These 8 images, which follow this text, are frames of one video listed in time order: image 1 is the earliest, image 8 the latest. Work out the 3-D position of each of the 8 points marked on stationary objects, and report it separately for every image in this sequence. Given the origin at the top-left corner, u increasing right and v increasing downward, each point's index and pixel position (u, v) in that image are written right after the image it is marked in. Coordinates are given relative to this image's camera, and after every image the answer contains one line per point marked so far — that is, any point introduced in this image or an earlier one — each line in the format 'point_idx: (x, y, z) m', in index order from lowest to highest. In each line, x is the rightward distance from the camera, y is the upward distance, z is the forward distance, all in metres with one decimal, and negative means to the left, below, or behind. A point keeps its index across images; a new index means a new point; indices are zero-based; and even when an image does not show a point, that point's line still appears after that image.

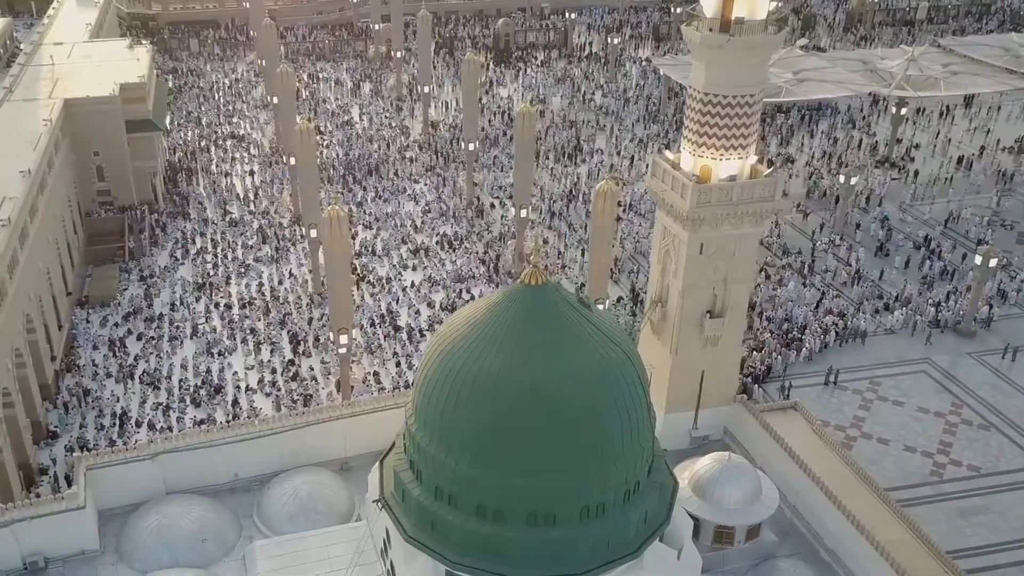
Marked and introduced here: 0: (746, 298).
0: (+3.9, -0.2, +17.2) m
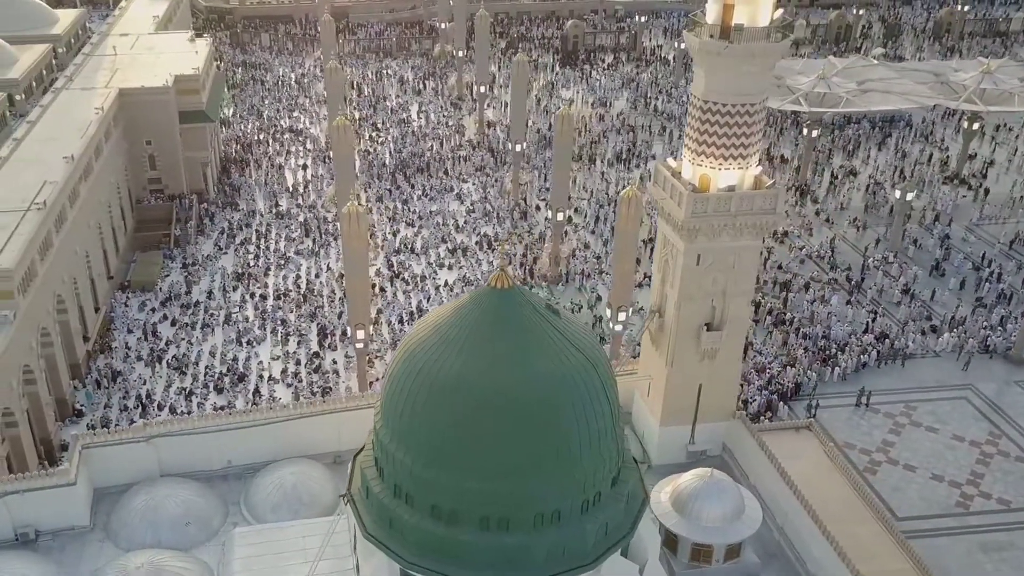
0: (+3.8, -0.4, +16.8) m
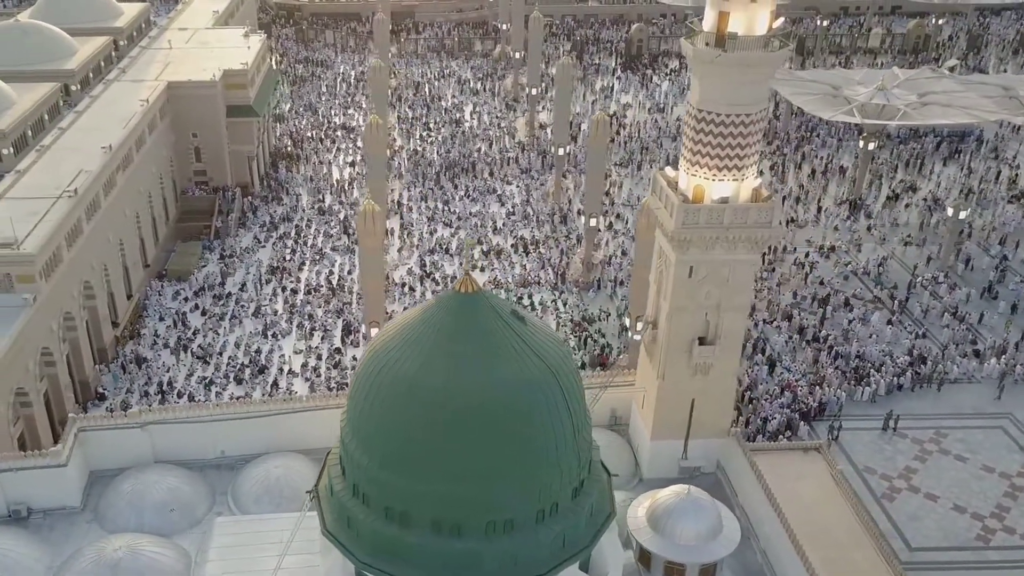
0: (+3.6, -0.6, +16.3) m
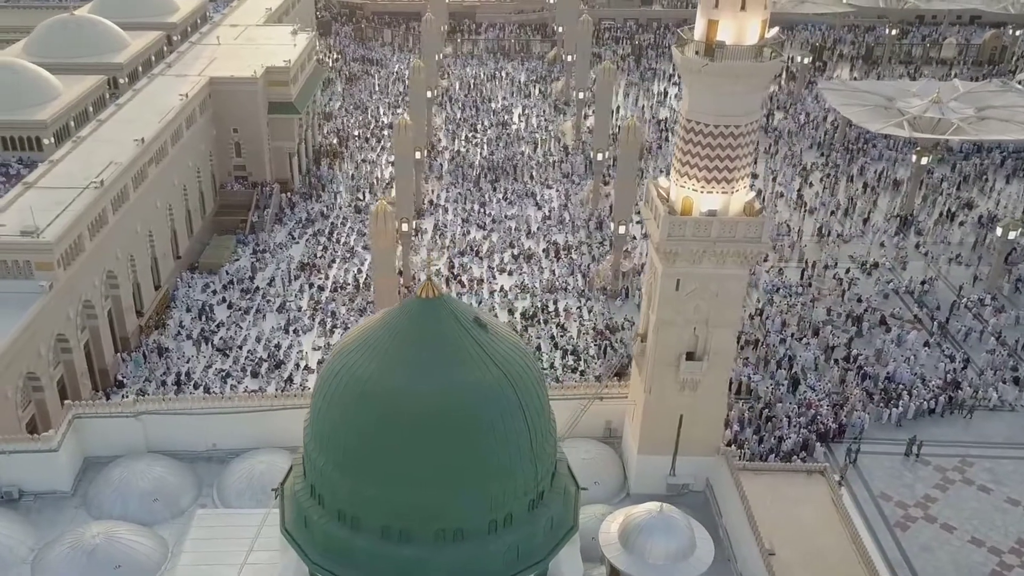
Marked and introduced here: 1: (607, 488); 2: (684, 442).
0: (+3.4, -0.8, +15.9) m
1: (+1.6, -3.3, +16.9) m
2: (+2.8, -2.5, +16.7) m
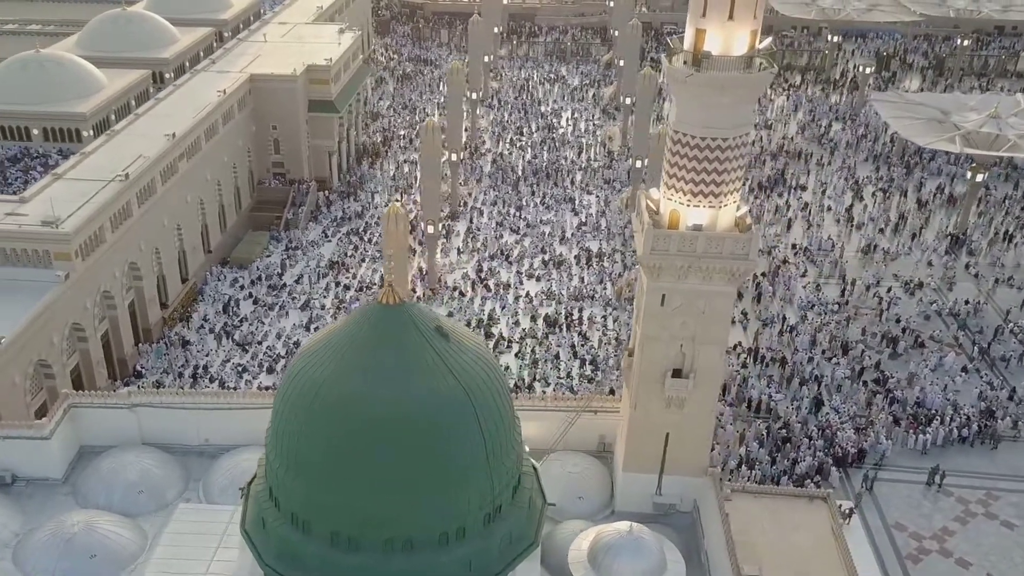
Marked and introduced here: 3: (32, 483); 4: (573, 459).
0: (+3.1, -1.1, +15.4) m
1: (+1.3, -3.5, +16.6) m
2: (+2.5, -2.7, +16.3) m
3: (-7.8, -3.2, +16.9) m
4: (+1.0, -2.8, +17.1) m
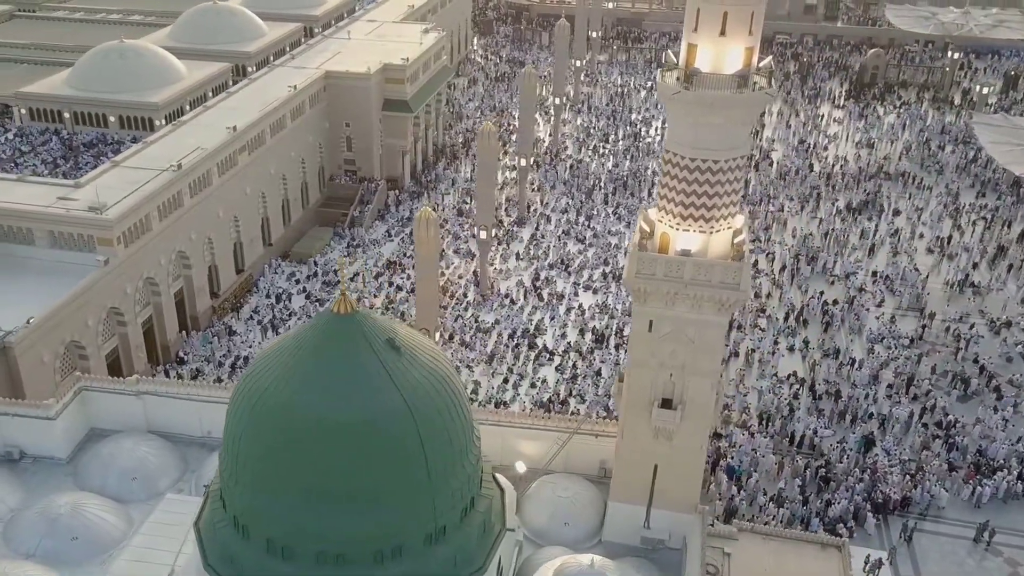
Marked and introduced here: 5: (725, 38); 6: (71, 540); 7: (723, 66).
0: (+2.8, -1.5, +14.6) m
1: (+1.0, -3.8, +16.0) m
2: (+2.2, -3.1, +15.5) m
3: (-7.9, -2.9, +17.4) m
4: (+0.9, -3.1, +16.6) m
5: (+2.6, +3.1, +12.8) m
6: (-6.5, -3.7, +15.3) m
7: (+2.6, +2.8, +12.8) m
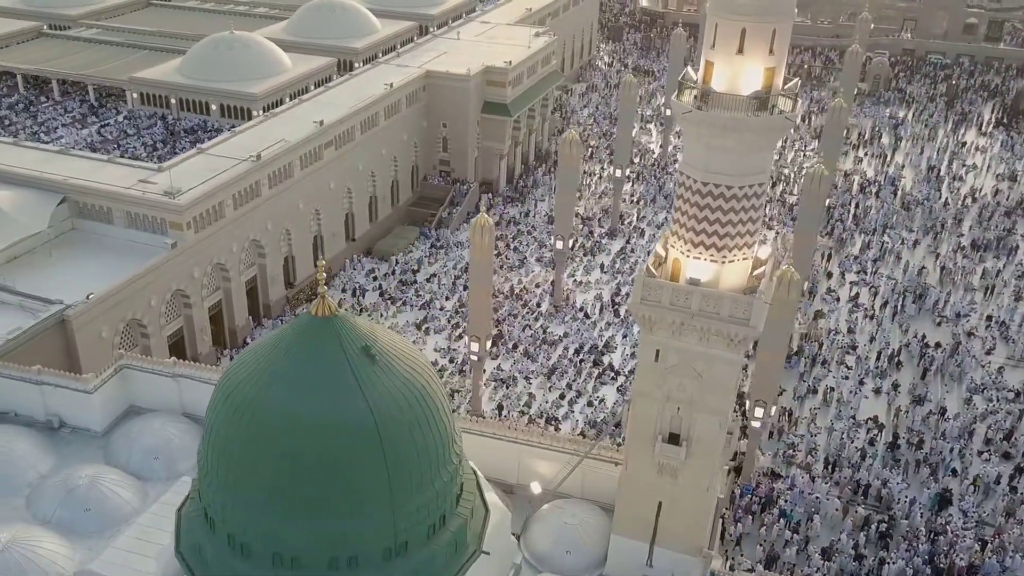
0: (+2.7, -1.9, +13.7) m
1: (+1.0, -4.0, +15.3) m
2: (+2.1, -3.5, +14.7) m
3: (-7.5, -2.5, +18.1) m
4: (+1.0, -3.4, +15.9) m
5: (+2.7, +2.7, +11.9) m
6: (-6.5, -3.4, +15.7) m
7: (+2.7, +2.3, +12.0) m
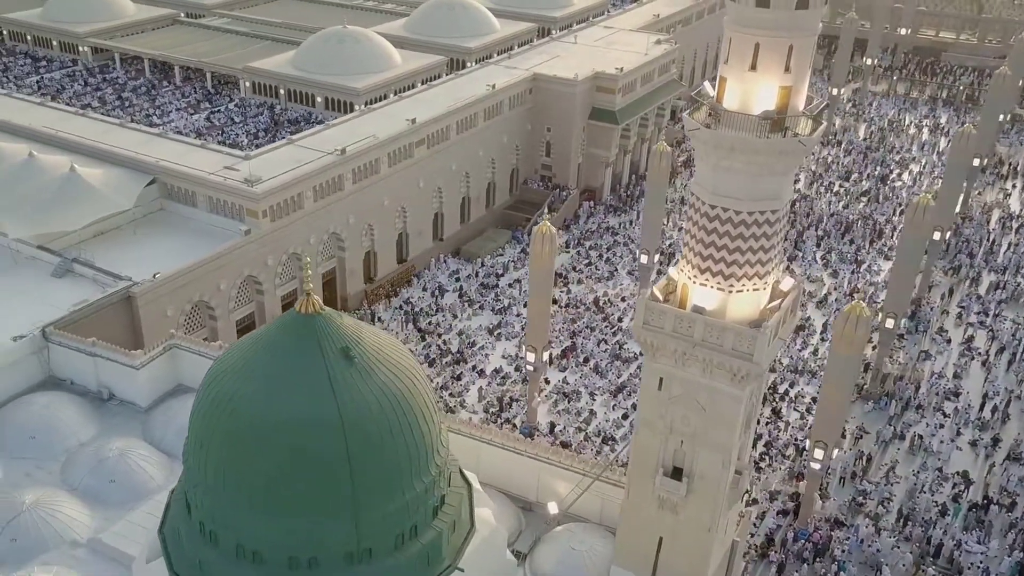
0: (+2.5, -2.3, +12.8) m
1: (+0.9, -4.3, +14.7) m
2: (+2.0, -3.8, +13.8) m
3: (-6.9, -2.1, +18.7) m
4: (+1.1, -3.7, +15.2) m
5: (+2.6, +2.3, +11.0) m
6: (-6.3, -3.1, +16.2) m
7: (+2.6, +2.0, +11.1) m
